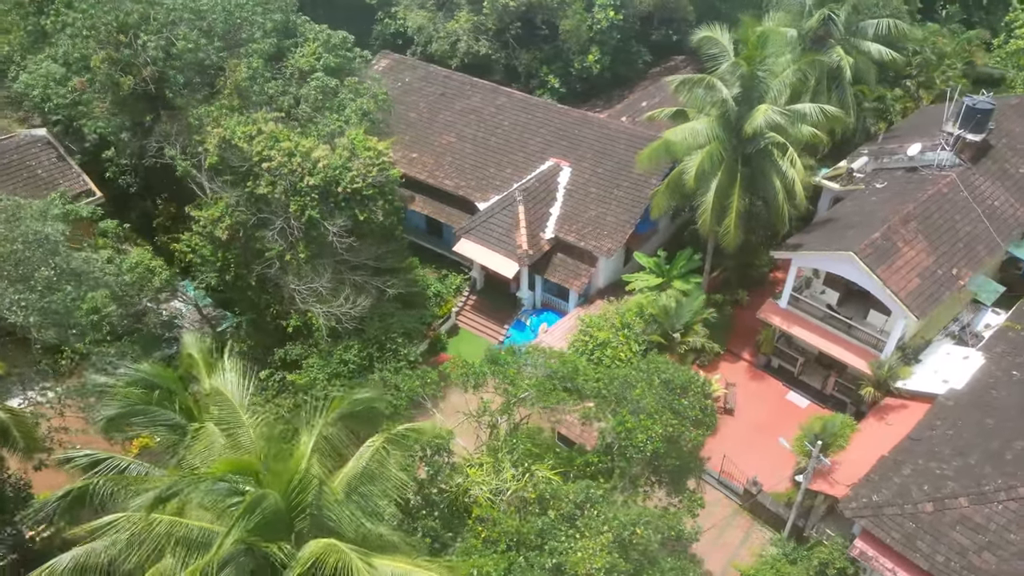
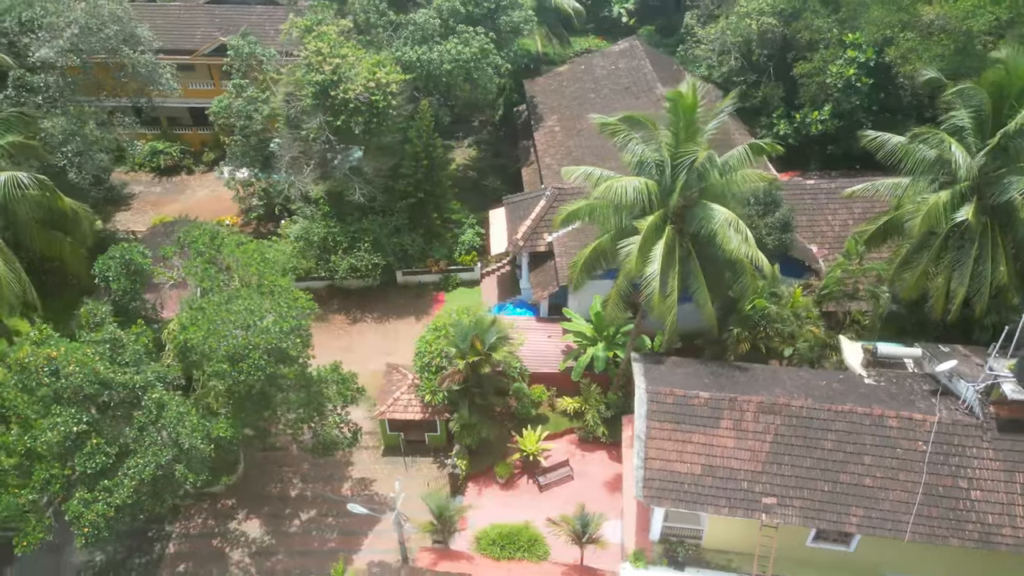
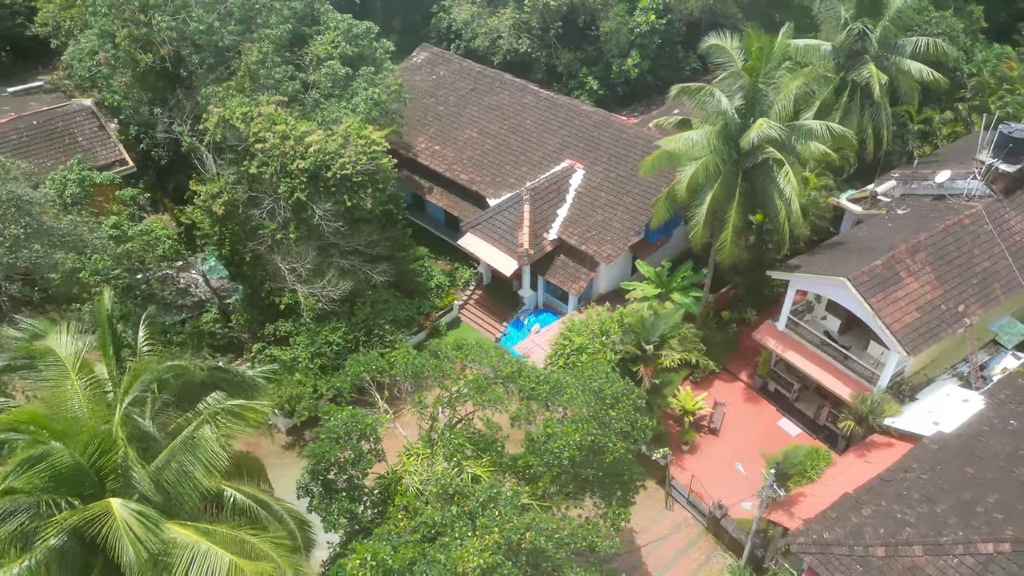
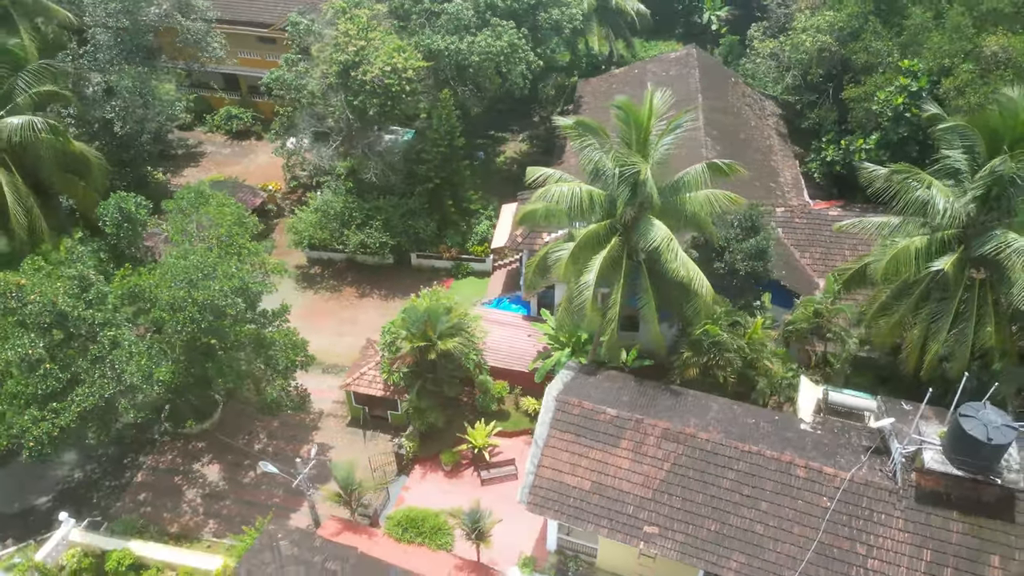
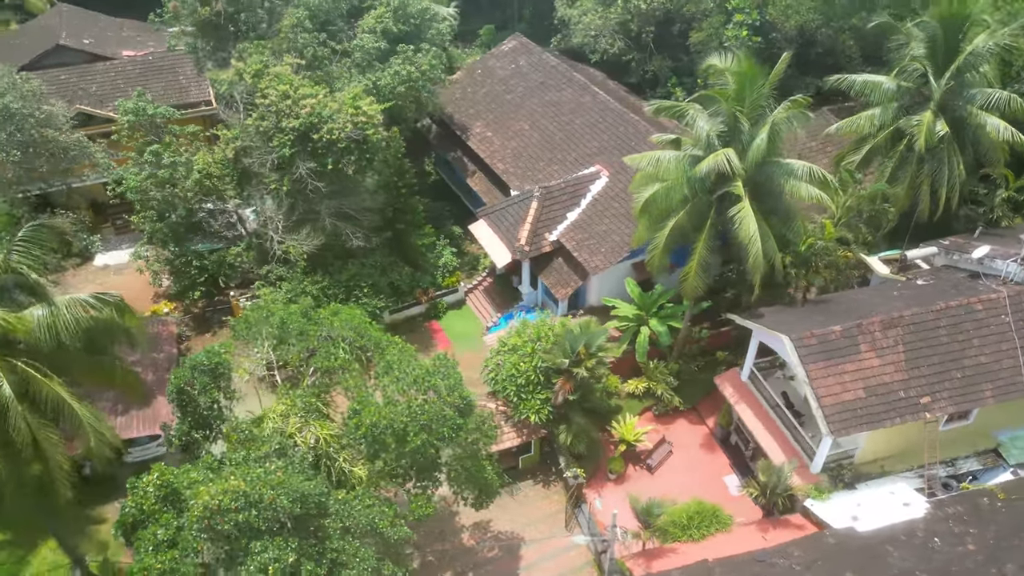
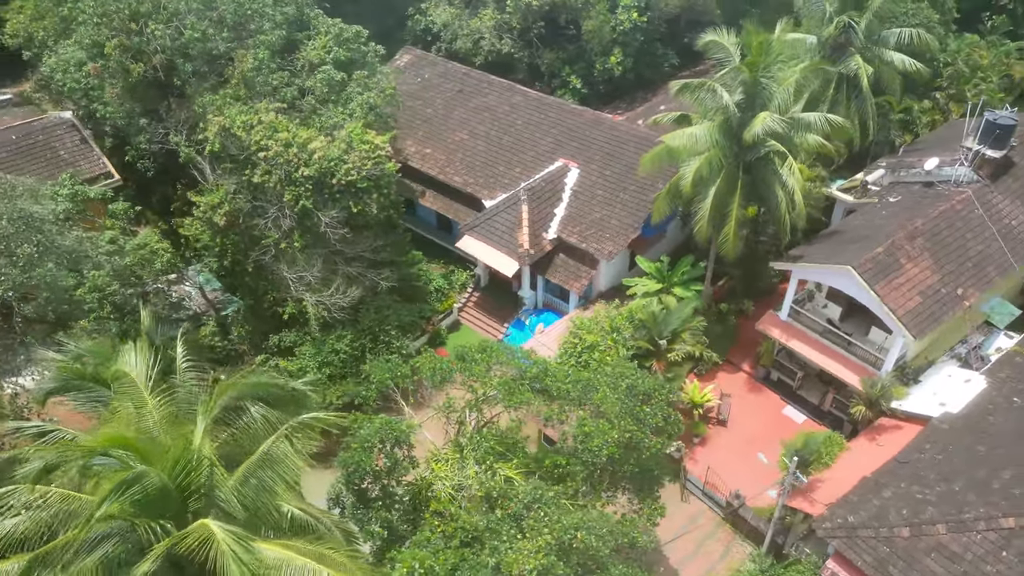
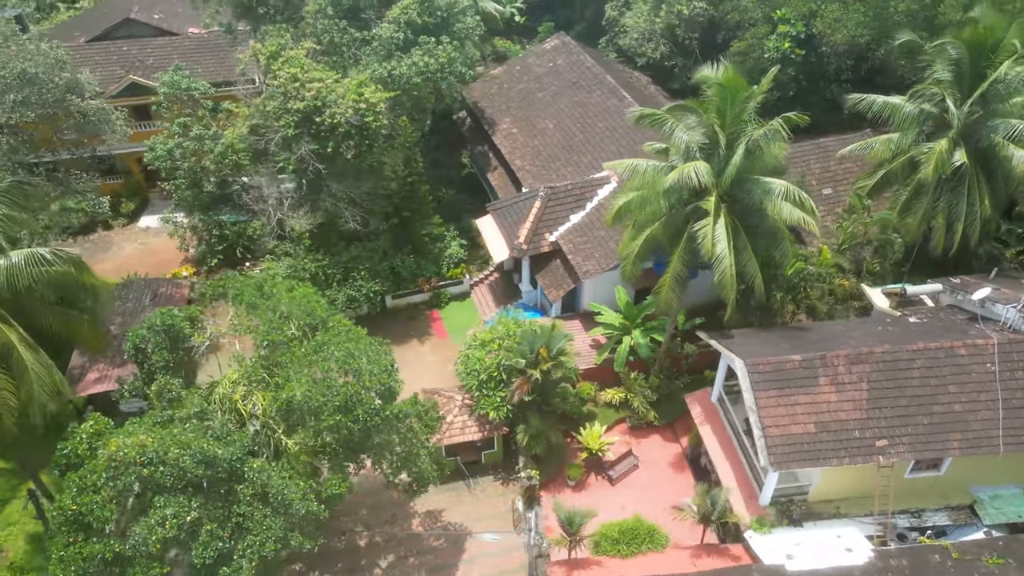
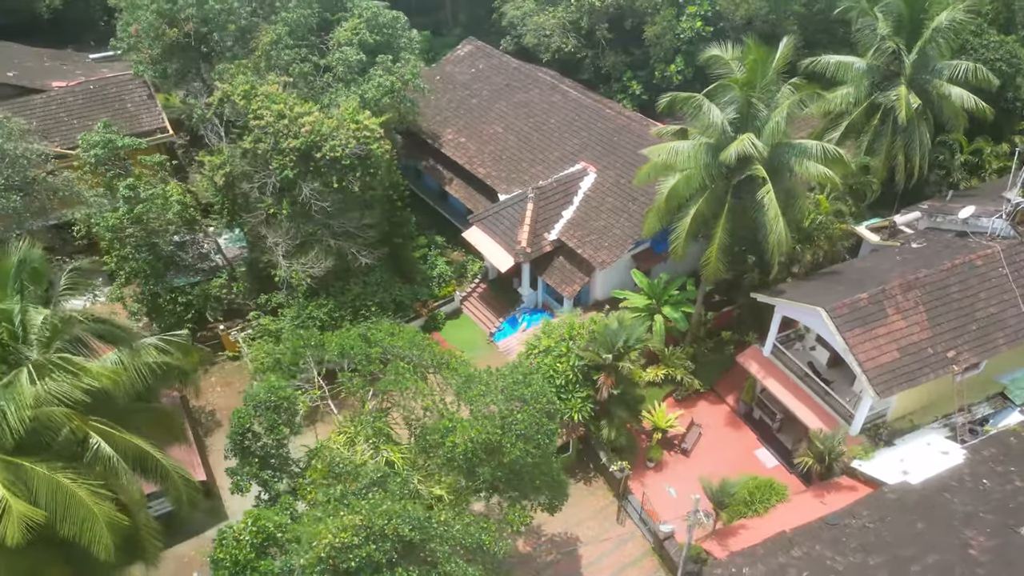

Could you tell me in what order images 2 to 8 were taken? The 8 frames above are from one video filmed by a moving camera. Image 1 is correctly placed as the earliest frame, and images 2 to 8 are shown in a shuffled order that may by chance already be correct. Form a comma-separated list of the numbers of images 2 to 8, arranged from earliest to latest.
6, 3, 8, 5, 7, 2, 4
